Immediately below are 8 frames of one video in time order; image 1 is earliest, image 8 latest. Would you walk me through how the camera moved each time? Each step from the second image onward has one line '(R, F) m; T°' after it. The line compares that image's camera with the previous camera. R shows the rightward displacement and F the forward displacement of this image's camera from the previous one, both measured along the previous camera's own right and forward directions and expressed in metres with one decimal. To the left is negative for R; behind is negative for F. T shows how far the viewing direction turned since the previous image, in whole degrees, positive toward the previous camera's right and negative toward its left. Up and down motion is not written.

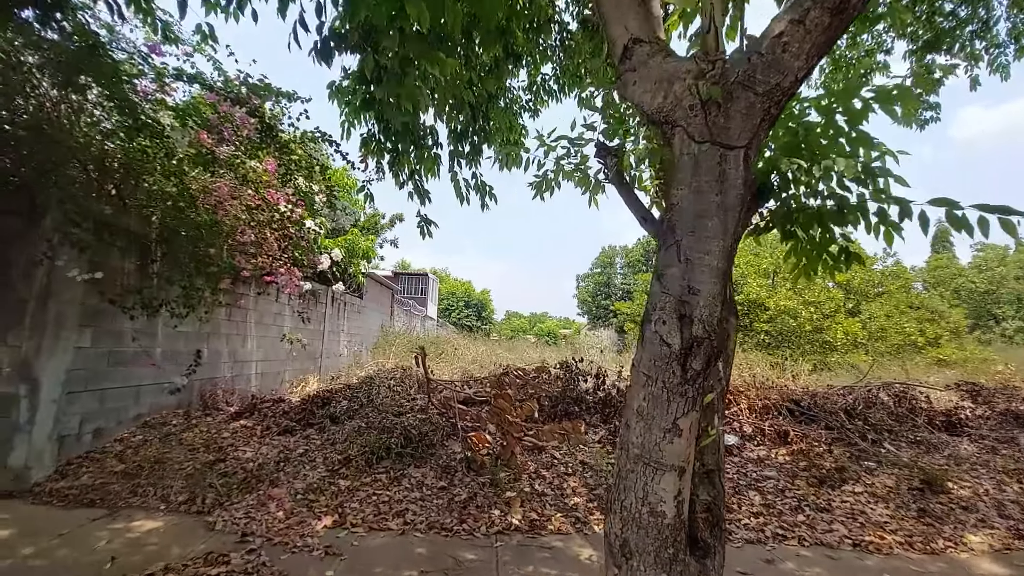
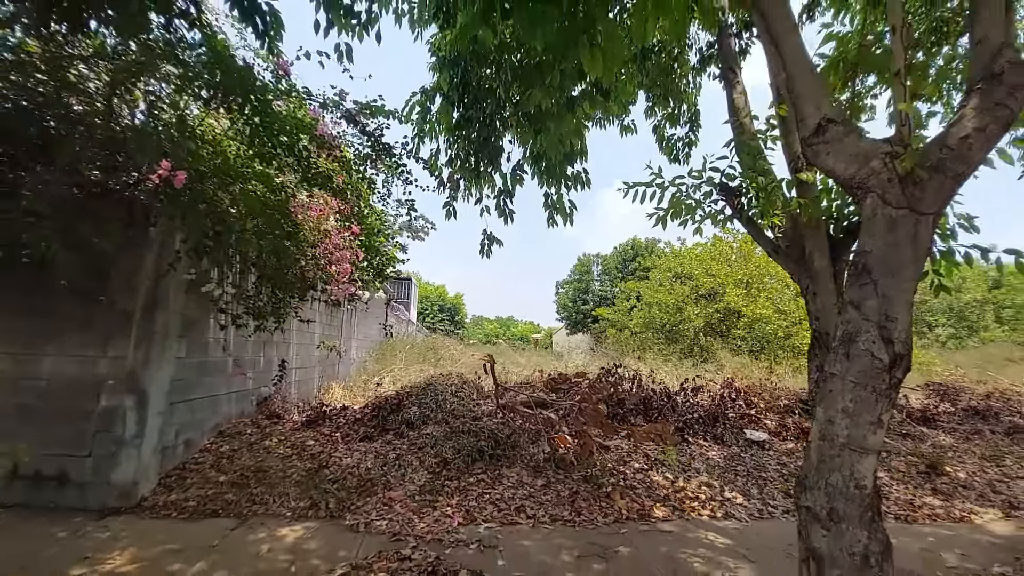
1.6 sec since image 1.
(-1.8, -0.4) m; +6°
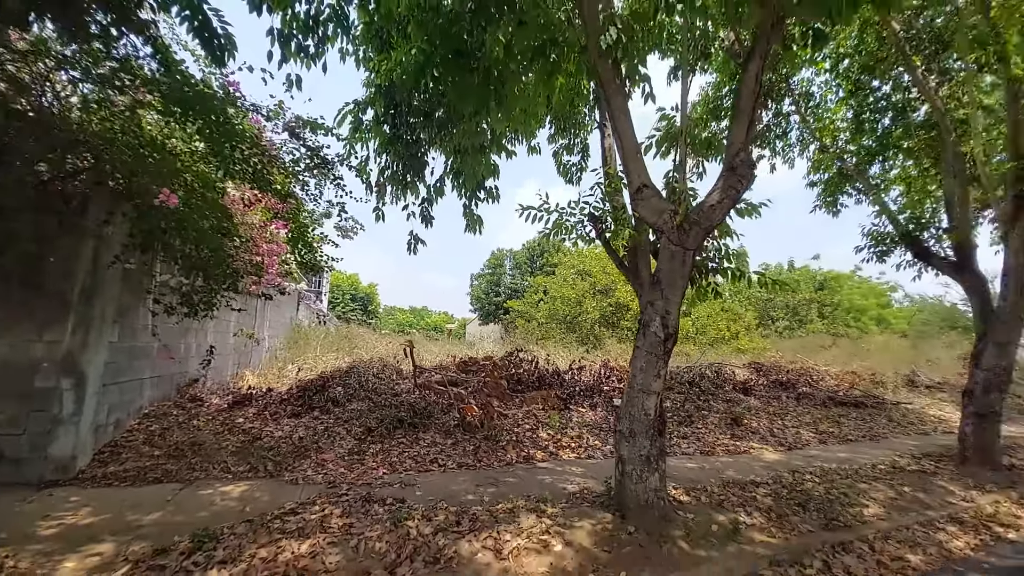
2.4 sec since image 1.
(-0.1, -1.3) m; +12°
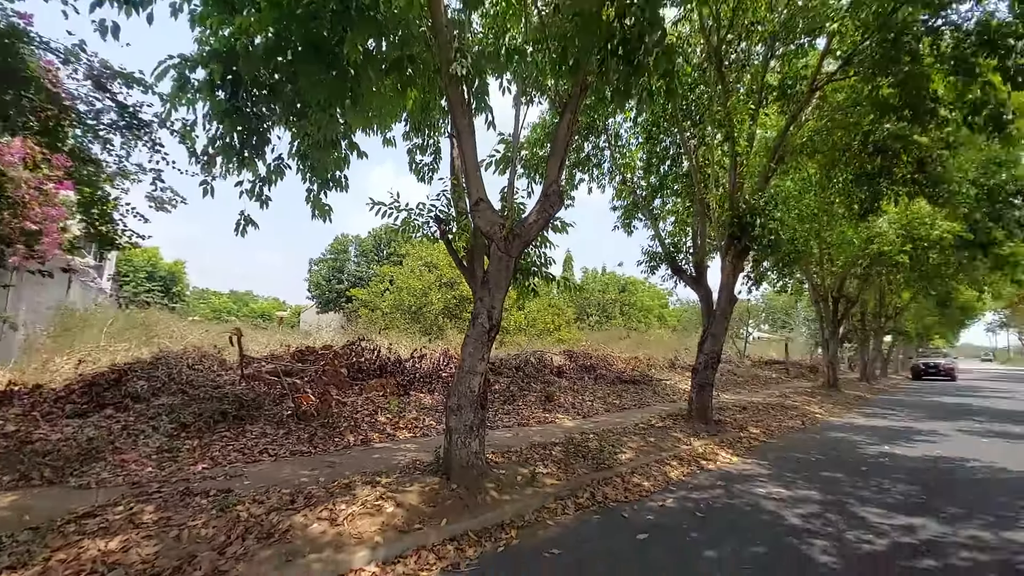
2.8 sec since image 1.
(0.0, -0.7) m; +20°
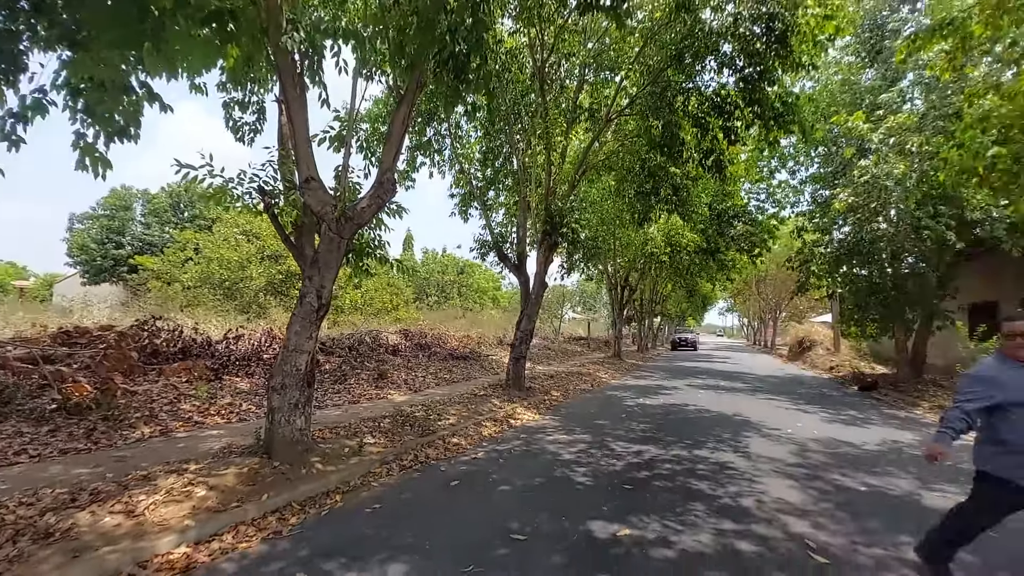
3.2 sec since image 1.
(+0.1, -0.6) m; +21°
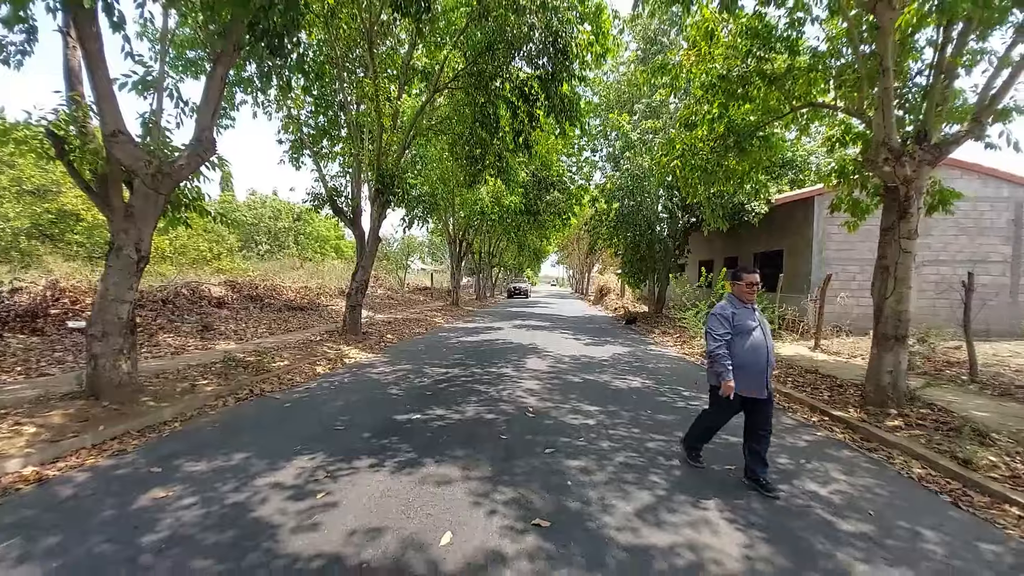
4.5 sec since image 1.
(+0.3, -1.7) m; +20°
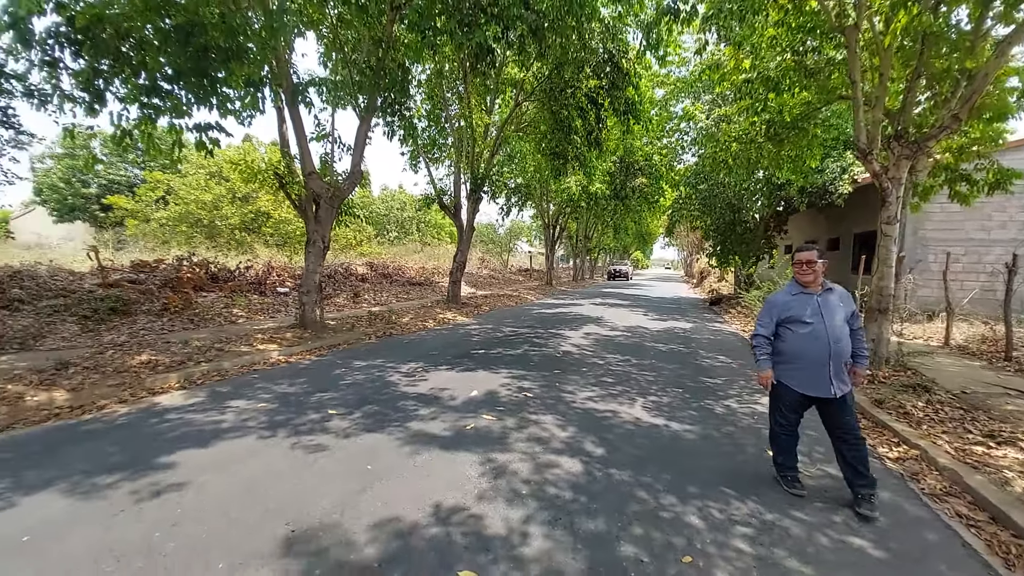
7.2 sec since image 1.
(+1.4, -2.3) m; -15°
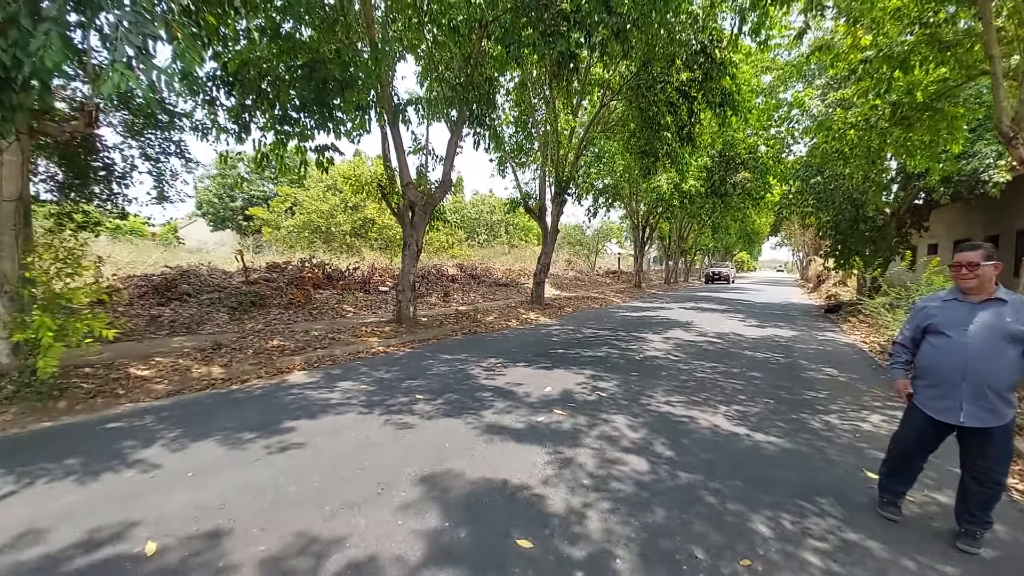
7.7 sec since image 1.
(+0.2, -0.2) m; -12°
